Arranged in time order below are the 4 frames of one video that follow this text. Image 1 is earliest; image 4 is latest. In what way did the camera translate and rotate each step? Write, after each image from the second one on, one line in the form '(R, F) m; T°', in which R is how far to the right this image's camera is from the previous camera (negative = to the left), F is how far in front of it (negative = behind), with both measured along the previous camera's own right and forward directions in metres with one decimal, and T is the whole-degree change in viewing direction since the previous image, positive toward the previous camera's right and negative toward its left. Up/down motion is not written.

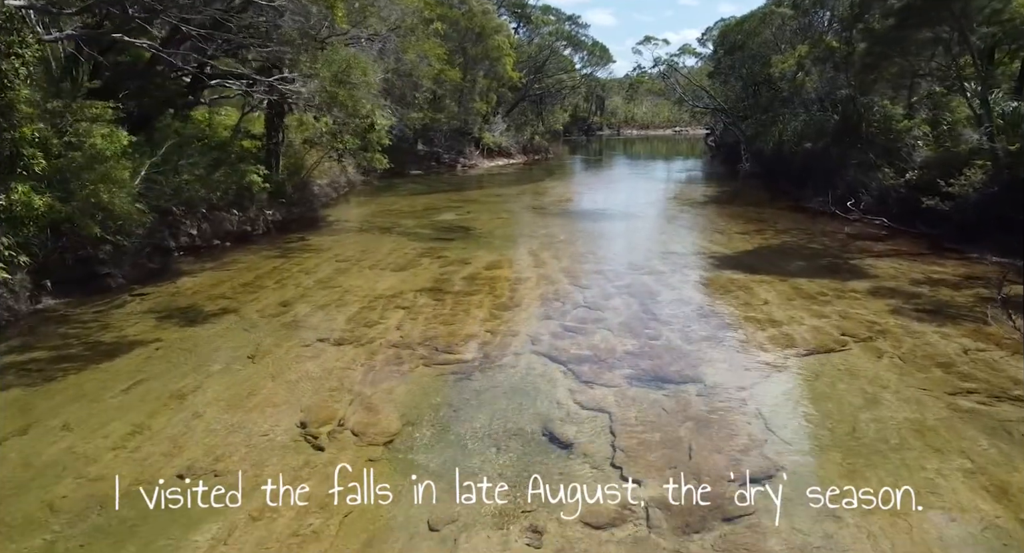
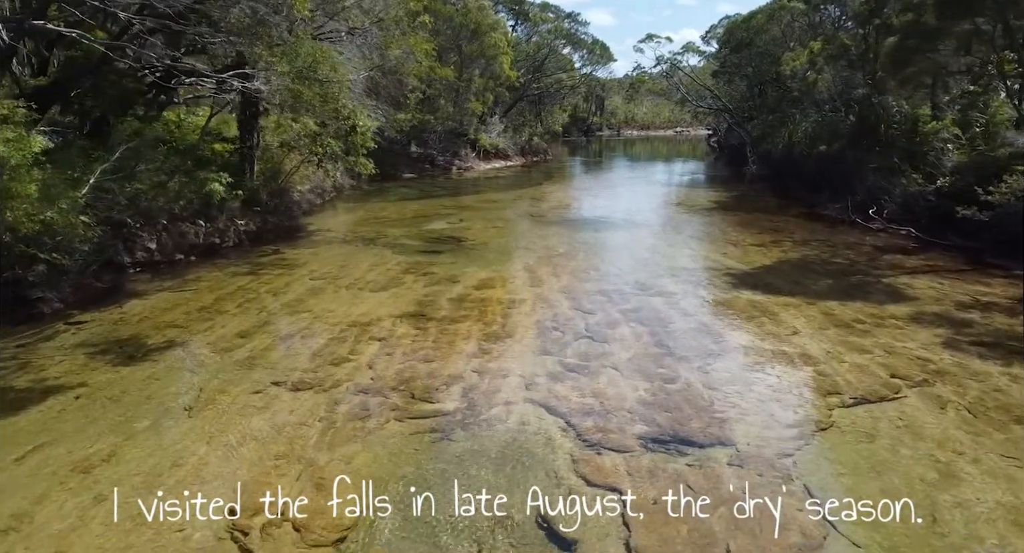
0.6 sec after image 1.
(+0.3, +3.0) m; 0°
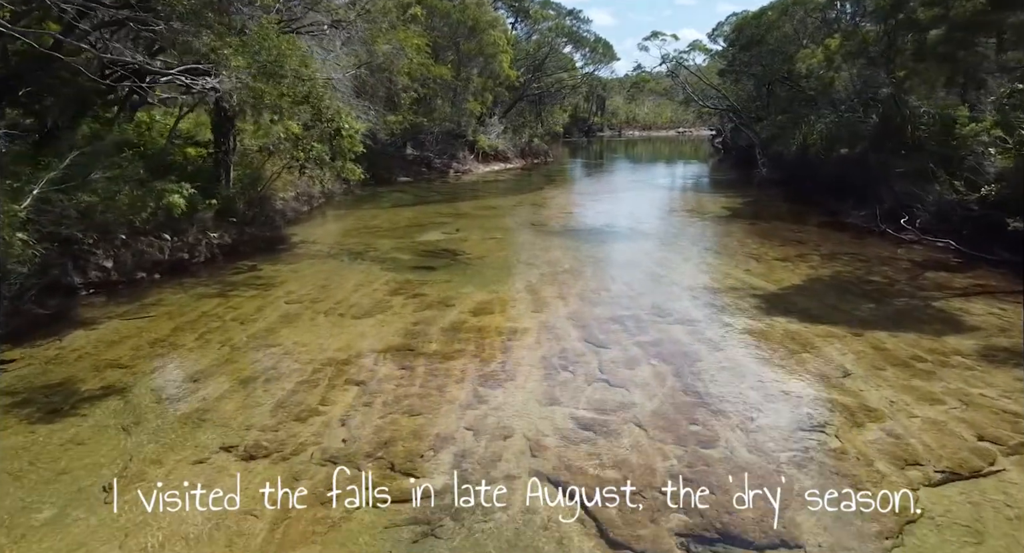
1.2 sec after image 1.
(-0.1, +3.0) m; 0°
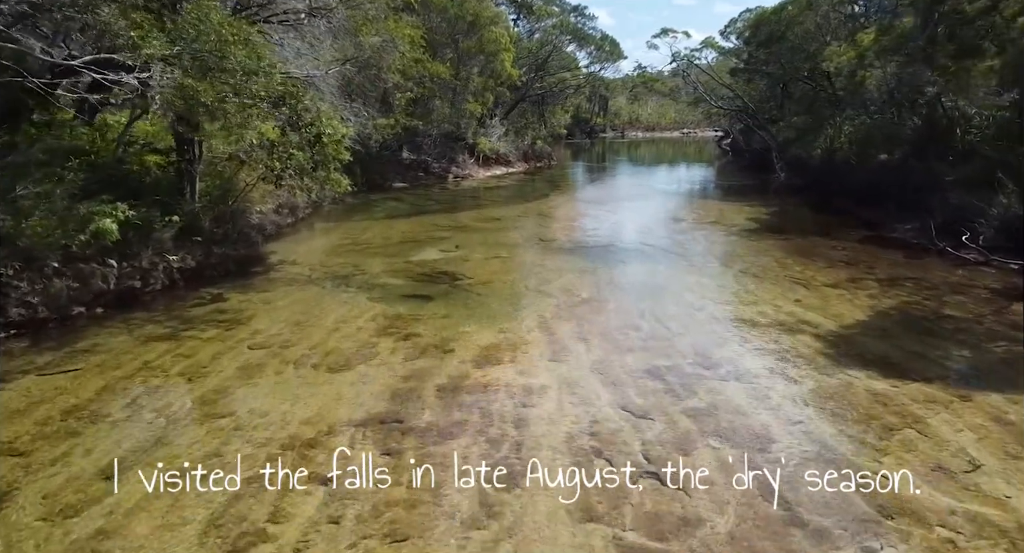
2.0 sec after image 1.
(-0.4, +4.3) m; 0°
